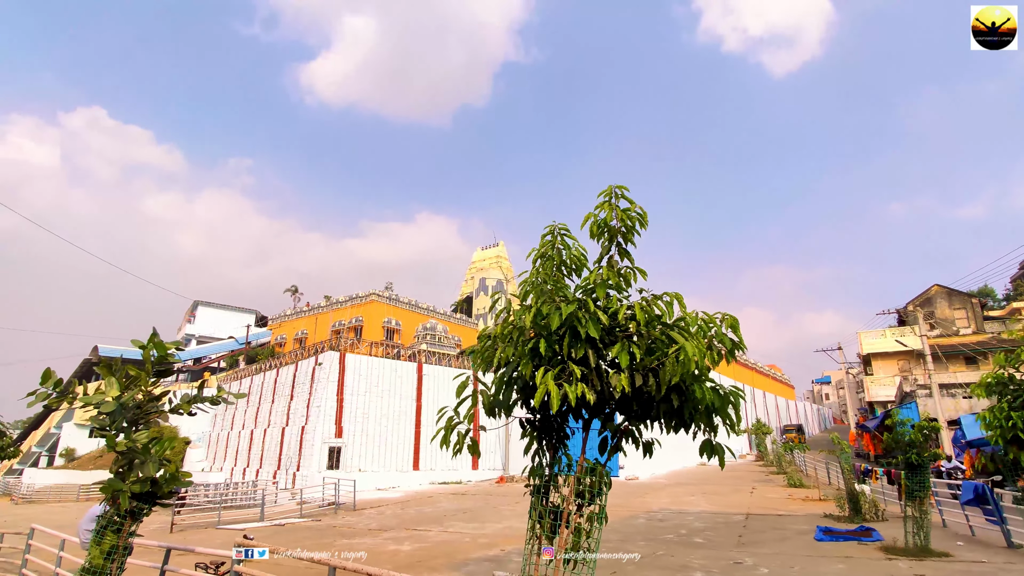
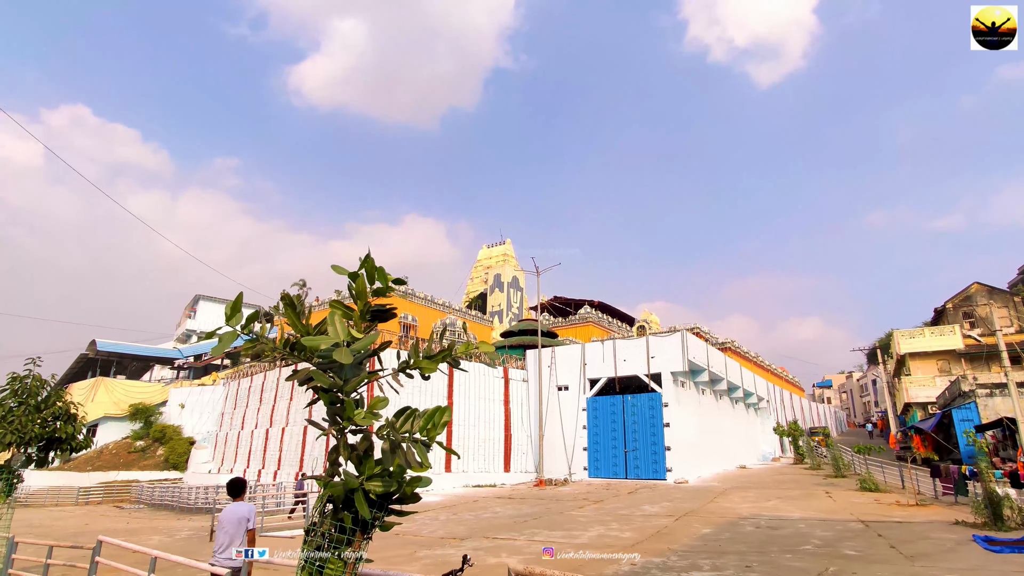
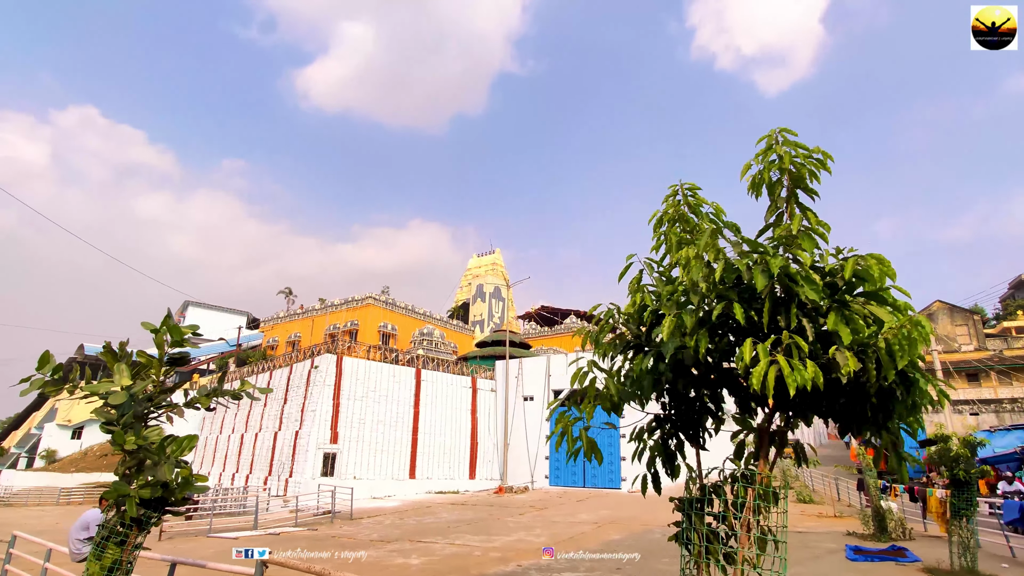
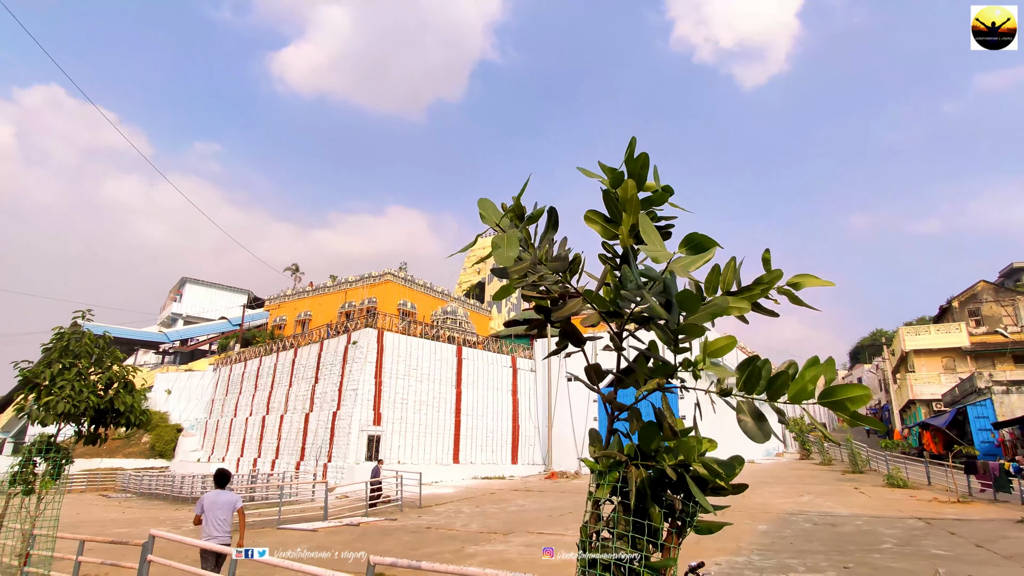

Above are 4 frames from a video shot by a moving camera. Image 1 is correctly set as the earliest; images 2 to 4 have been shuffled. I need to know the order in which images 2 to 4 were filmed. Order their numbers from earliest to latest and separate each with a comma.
3, 2, 4
